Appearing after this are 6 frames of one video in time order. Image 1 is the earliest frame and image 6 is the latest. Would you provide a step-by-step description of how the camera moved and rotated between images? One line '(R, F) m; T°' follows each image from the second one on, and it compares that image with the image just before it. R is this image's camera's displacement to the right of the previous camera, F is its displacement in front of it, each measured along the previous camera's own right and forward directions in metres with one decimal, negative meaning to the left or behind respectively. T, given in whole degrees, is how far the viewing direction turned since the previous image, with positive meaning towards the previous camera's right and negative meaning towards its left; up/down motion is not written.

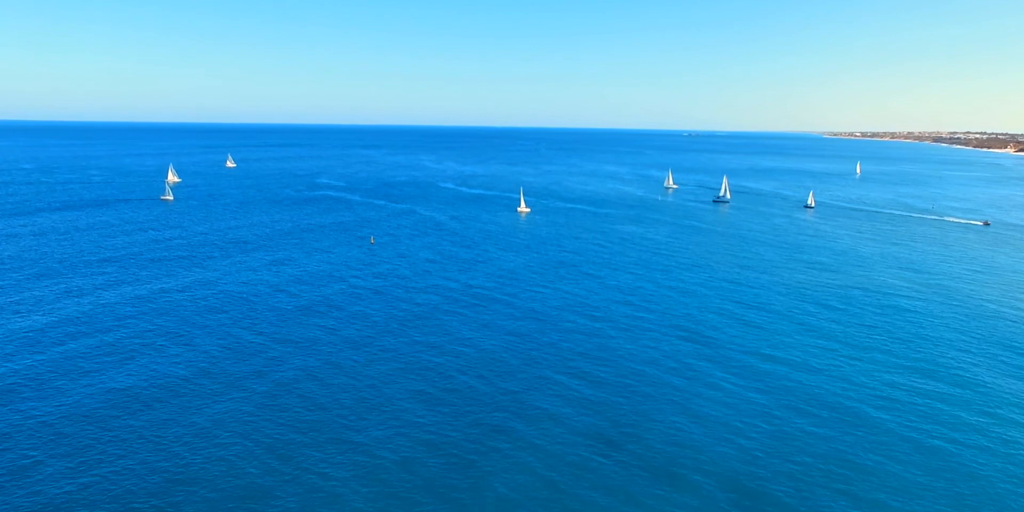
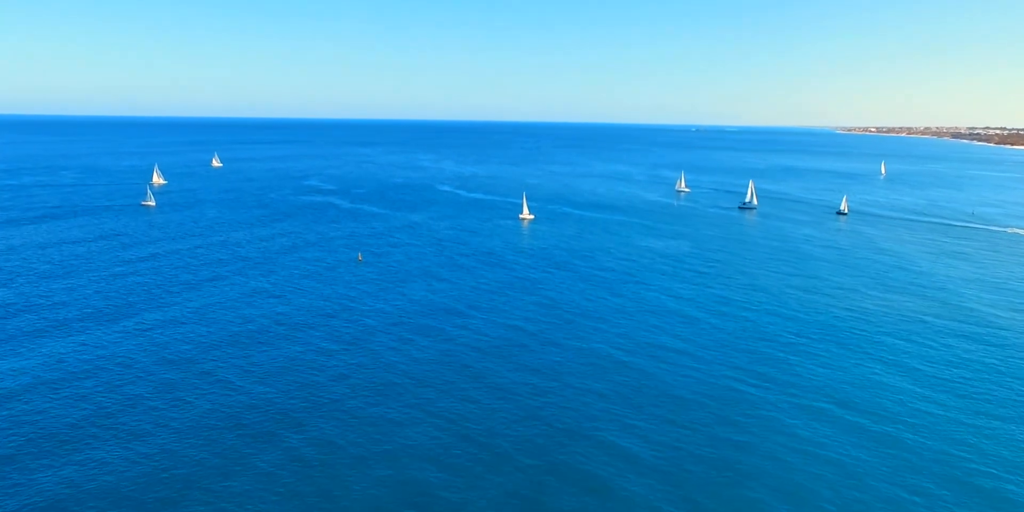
(-0.9, +7.5) m; 0°
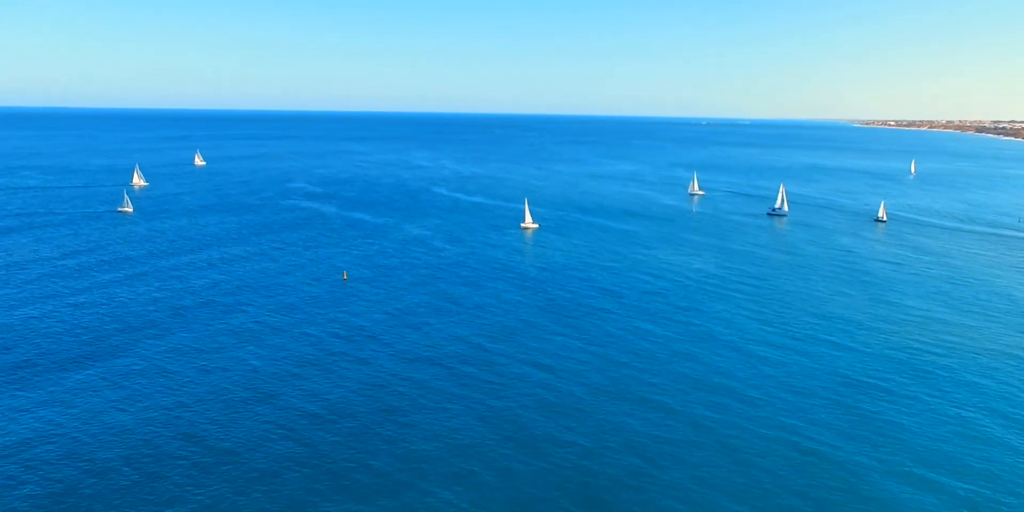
(-1.1, +7.7) m; 0°
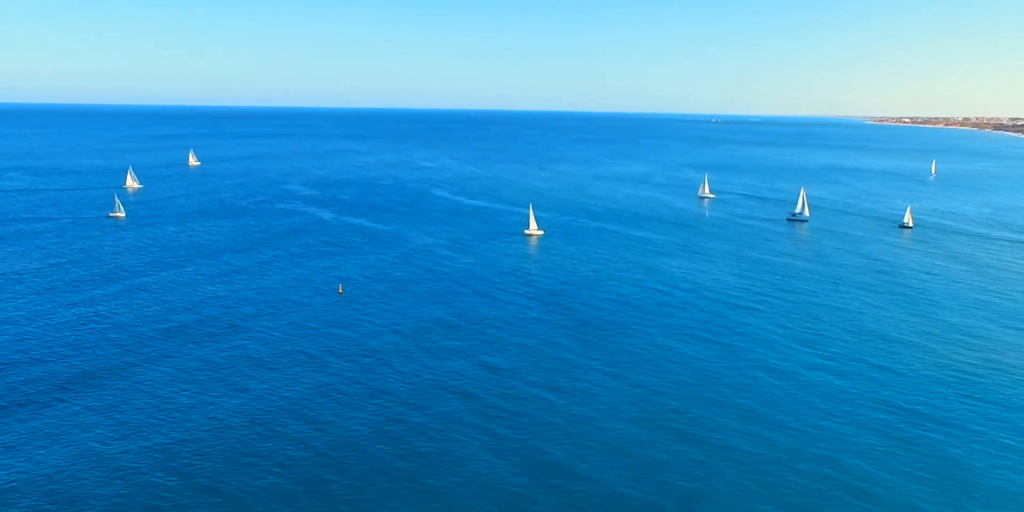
(-0.5, +3.8) m; 0°
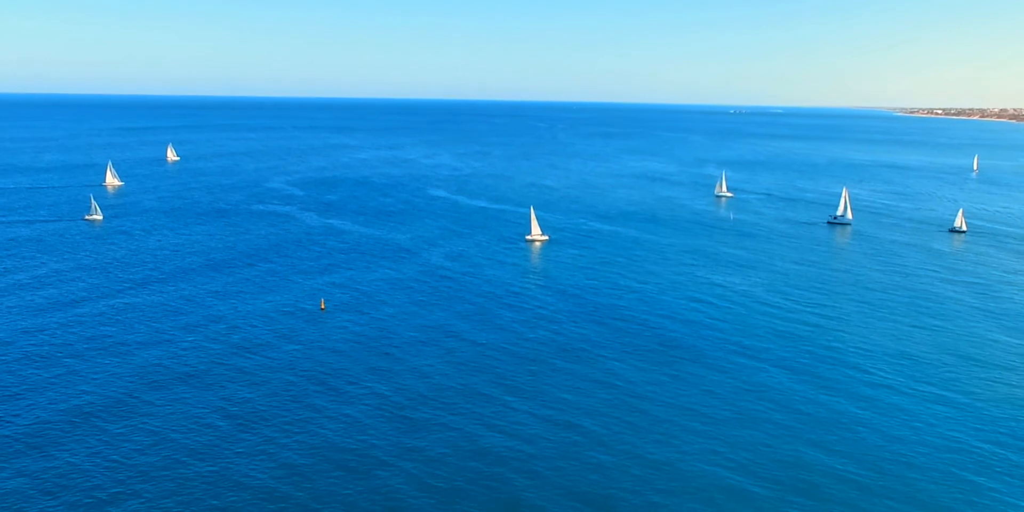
(-0.4, +8.0) m; 0°
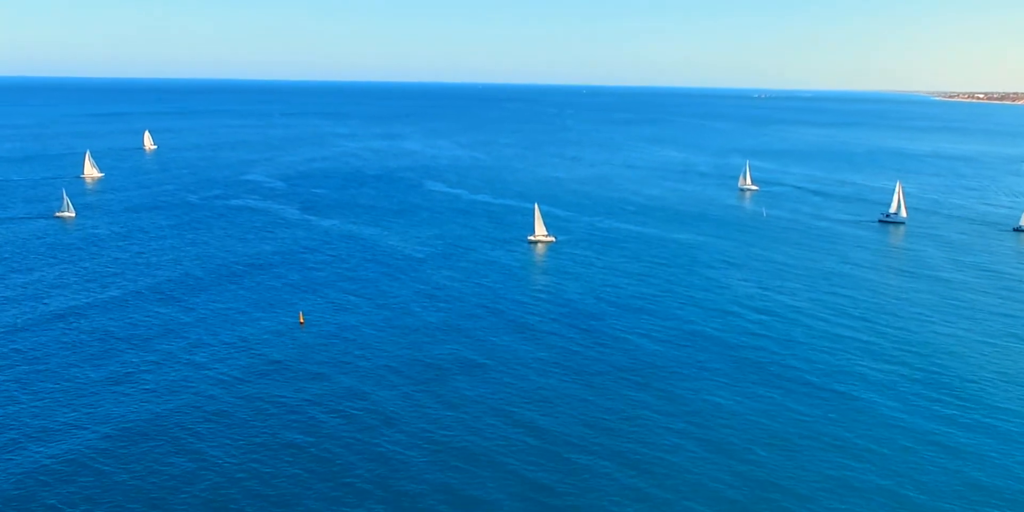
(-0.5, +7.8) m; 0°
